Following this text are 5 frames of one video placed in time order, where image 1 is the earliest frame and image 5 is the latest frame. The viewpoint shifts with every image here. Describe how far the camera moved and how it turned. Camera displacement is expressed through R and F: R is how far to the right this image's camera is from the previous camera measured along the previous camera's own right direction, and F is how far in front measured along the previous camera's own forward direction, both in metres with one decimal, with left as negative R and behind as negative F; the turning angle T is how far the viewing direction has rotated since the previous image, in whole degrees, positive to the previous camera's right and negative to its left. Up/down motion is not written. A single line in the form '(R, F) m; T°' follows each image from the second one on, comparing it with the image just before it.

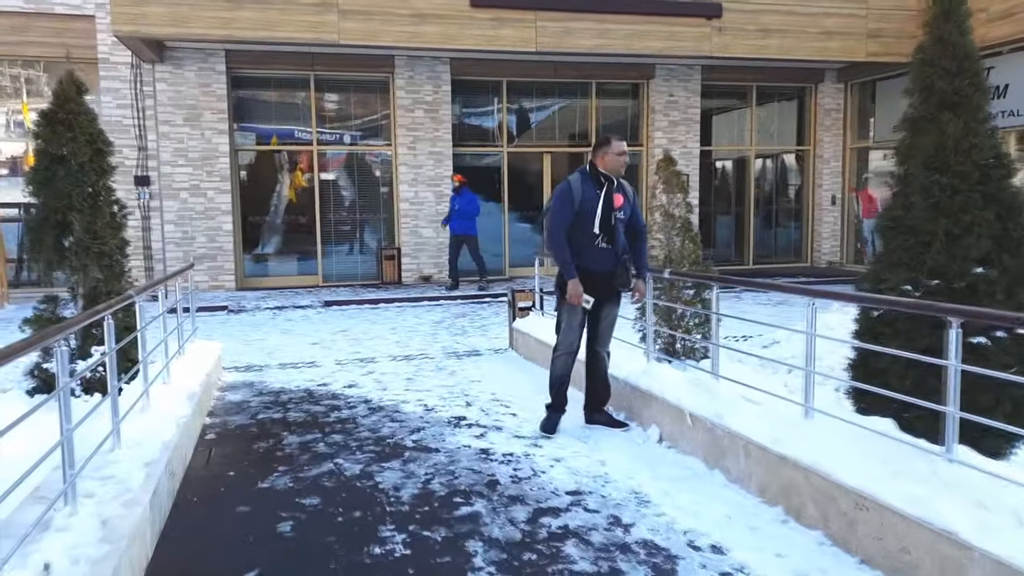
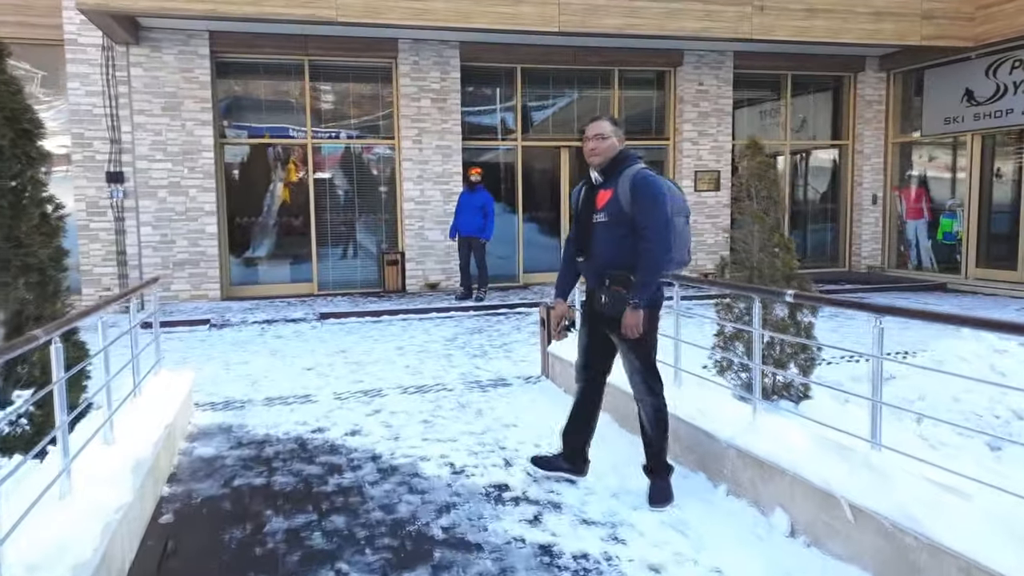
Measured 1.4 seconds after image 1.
(-0.3, +1.3) m; 0°
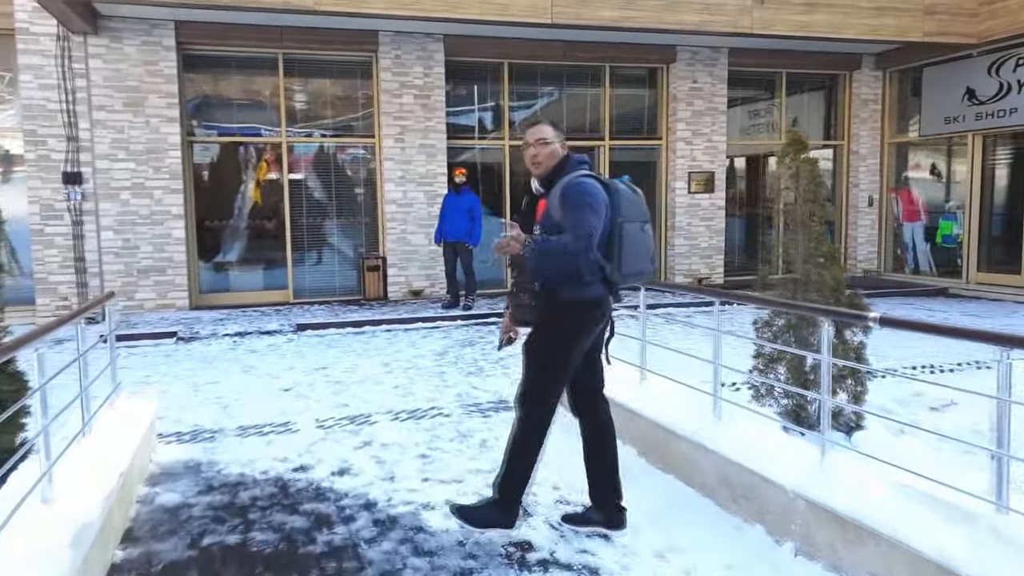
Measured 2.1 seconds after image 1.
(-0.2, +0.6) m; +2°
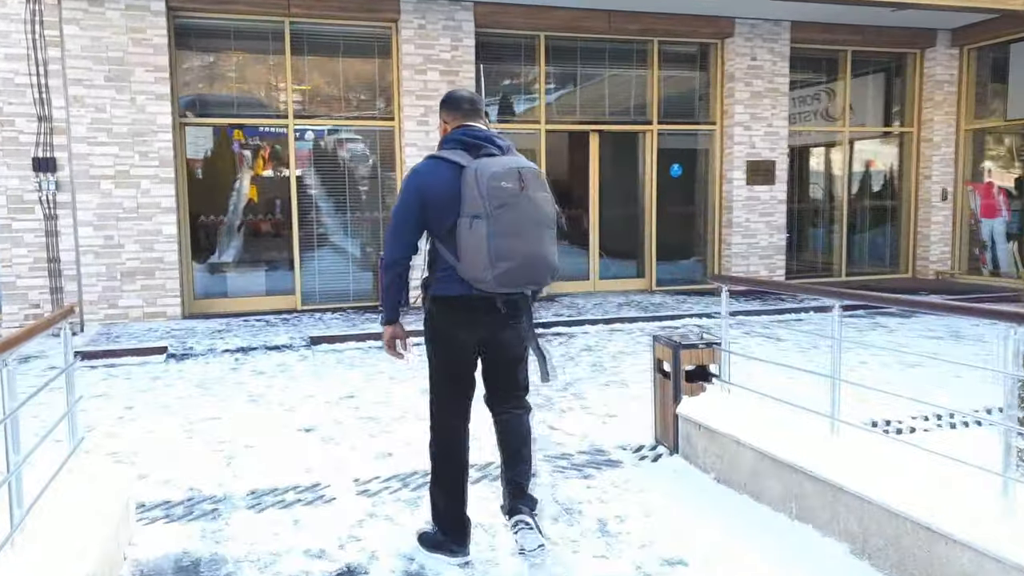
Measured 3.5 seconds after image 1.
(-0.6, +1.4) m; 0°
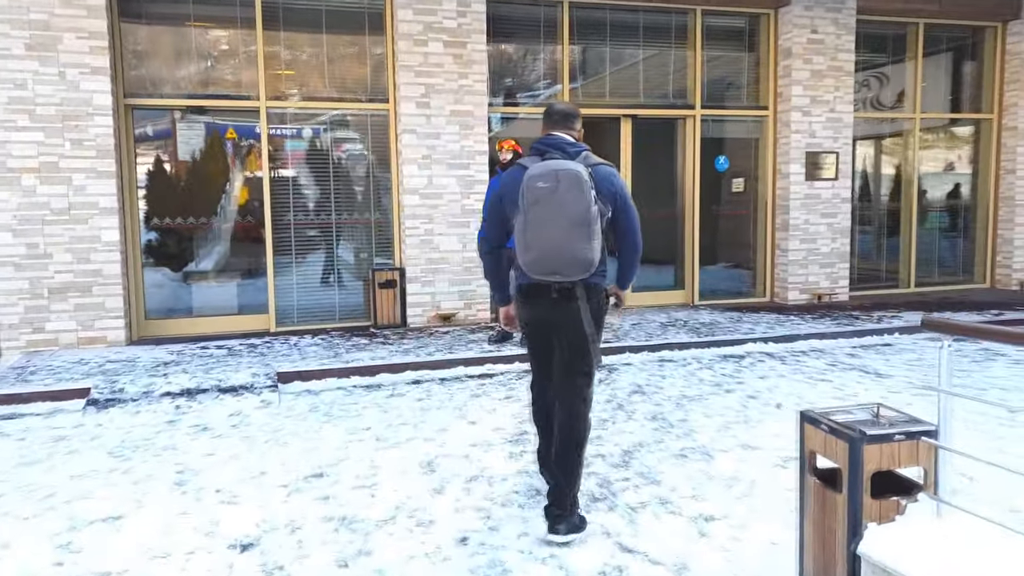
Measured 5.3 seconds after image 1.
(-0.2, +1.7) m; 0°
